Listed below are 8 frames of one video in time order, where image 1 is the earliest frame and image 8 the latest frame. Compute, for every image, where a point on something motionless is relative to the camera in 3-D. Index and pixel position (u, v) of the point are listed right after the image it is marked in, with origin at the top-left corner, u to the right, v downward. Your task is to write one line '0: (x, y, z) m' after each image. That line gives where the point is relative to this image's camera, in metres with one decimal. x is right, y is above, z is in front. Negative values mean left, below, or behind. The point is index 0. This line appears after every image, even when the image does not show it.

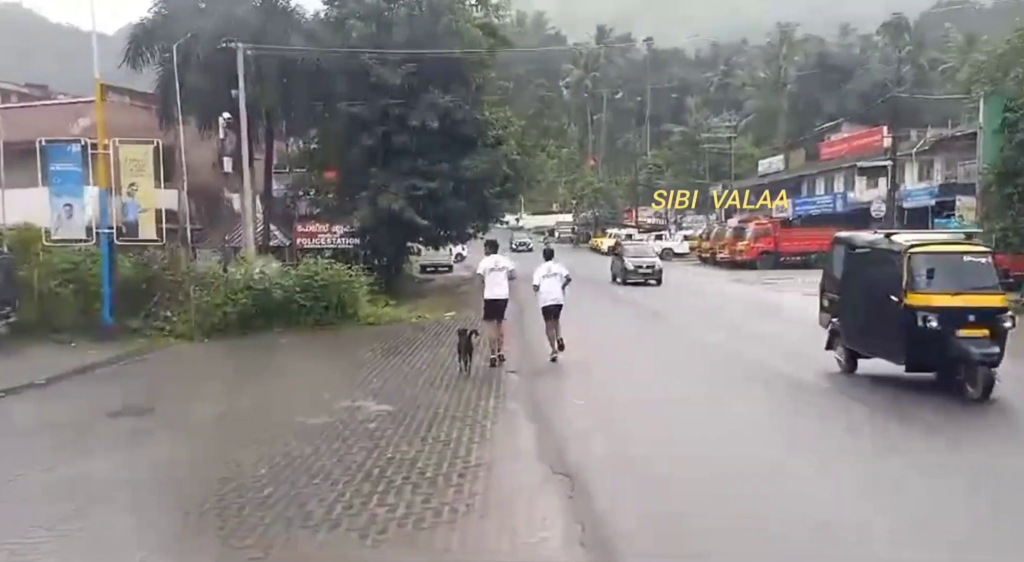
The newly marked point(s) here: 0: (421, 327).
0: (-1.9, -1.0, +18.6) m
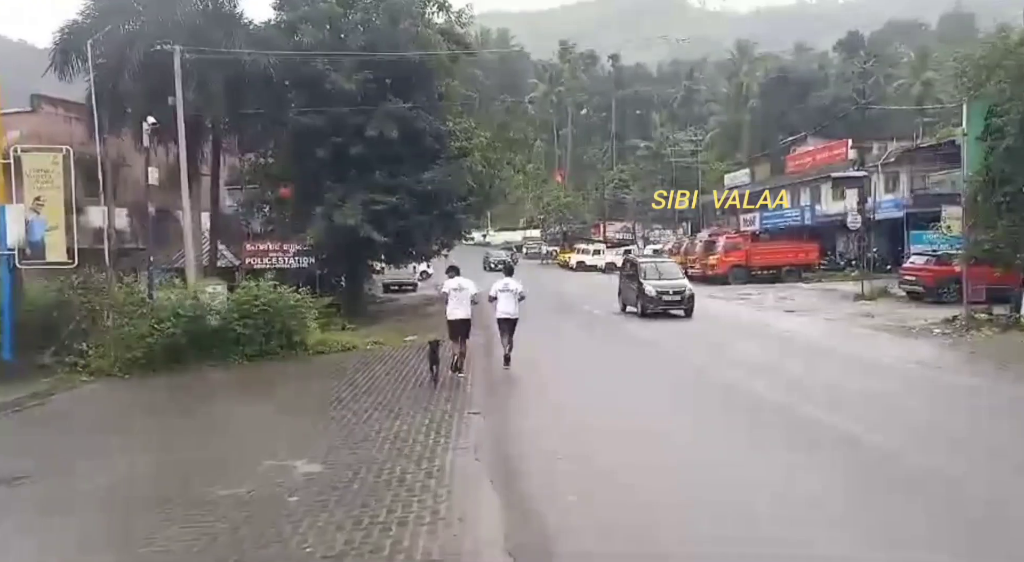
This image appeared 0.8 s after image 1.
0: (-2.6, -1.4, +16.9) m
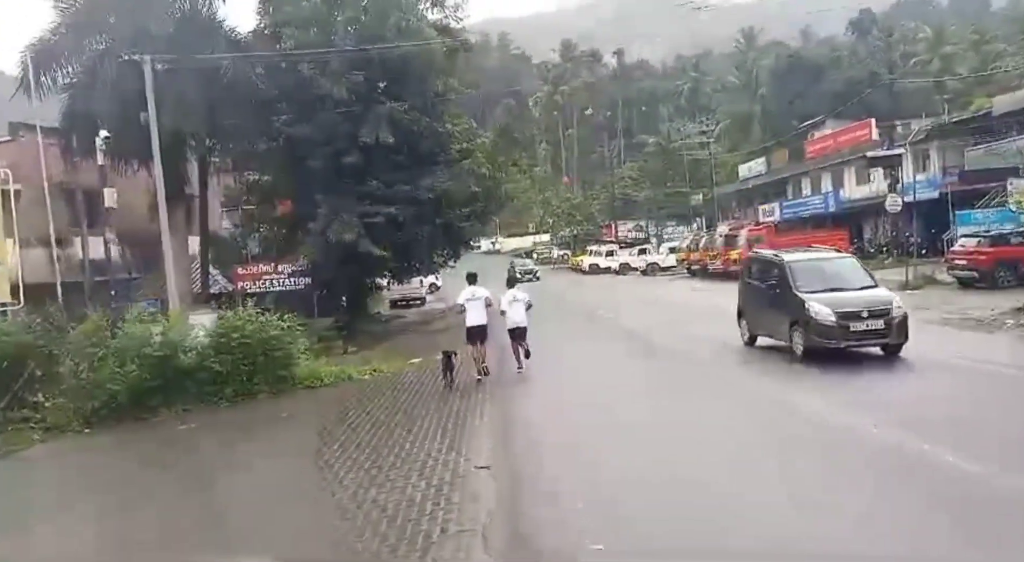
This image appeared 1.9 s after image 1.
0: (-2.3, -1.7, +15.1) m
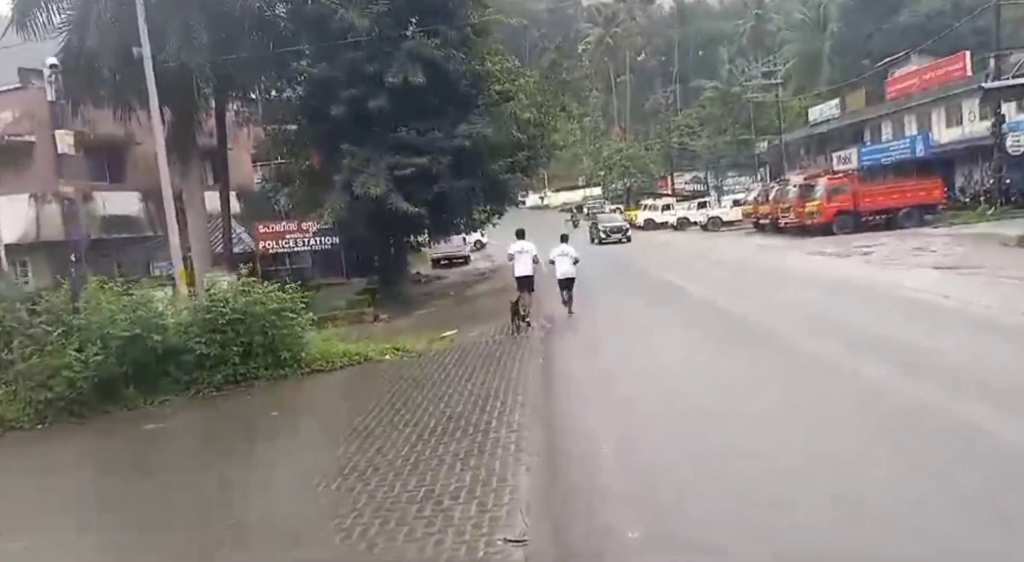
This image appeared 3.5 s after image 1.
0: (-1.6, -1.2, +12.6) m
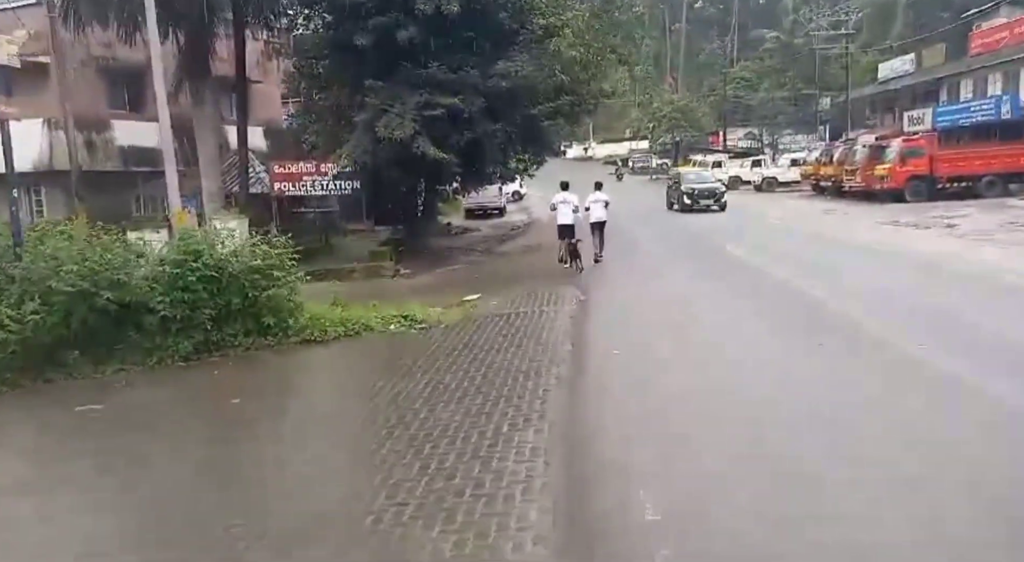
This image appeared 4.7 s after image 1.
0: (-1.3, -0.7, +10.7) m
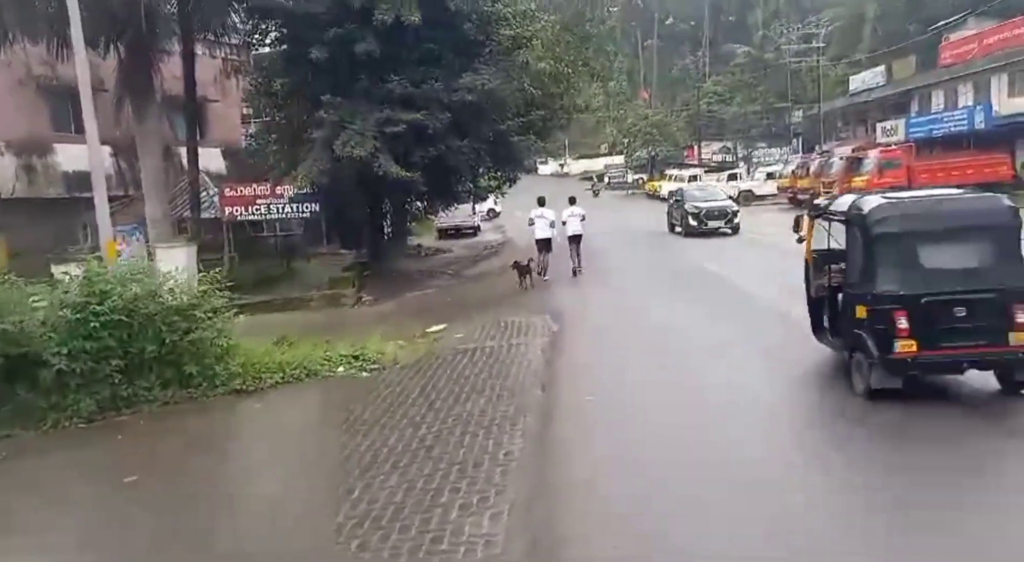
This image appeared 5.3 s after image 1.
0: (-1.7, -1.1, +9.4) m
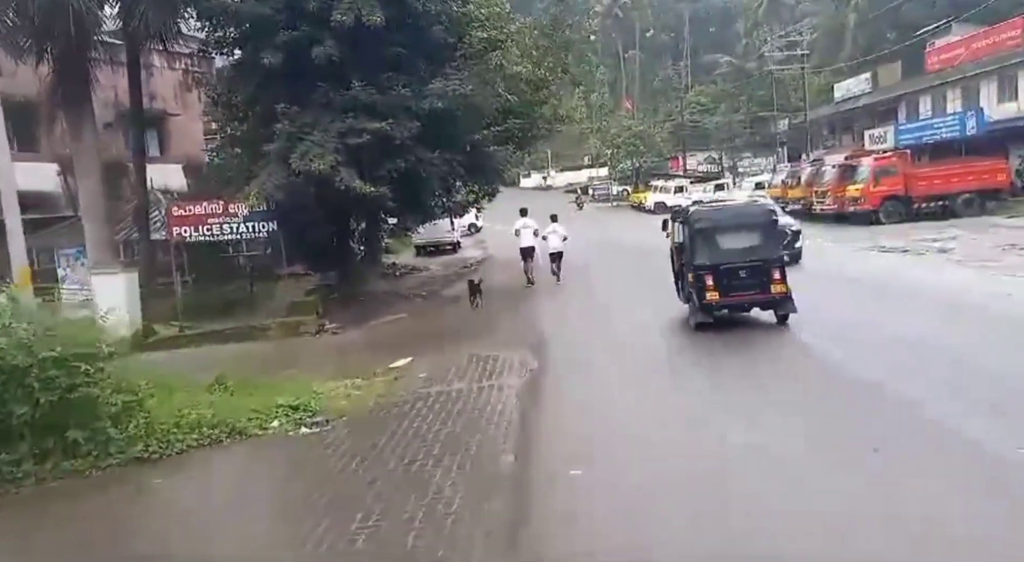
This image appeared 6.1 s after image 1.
0: (-1.9, -1.4, +7.8) m
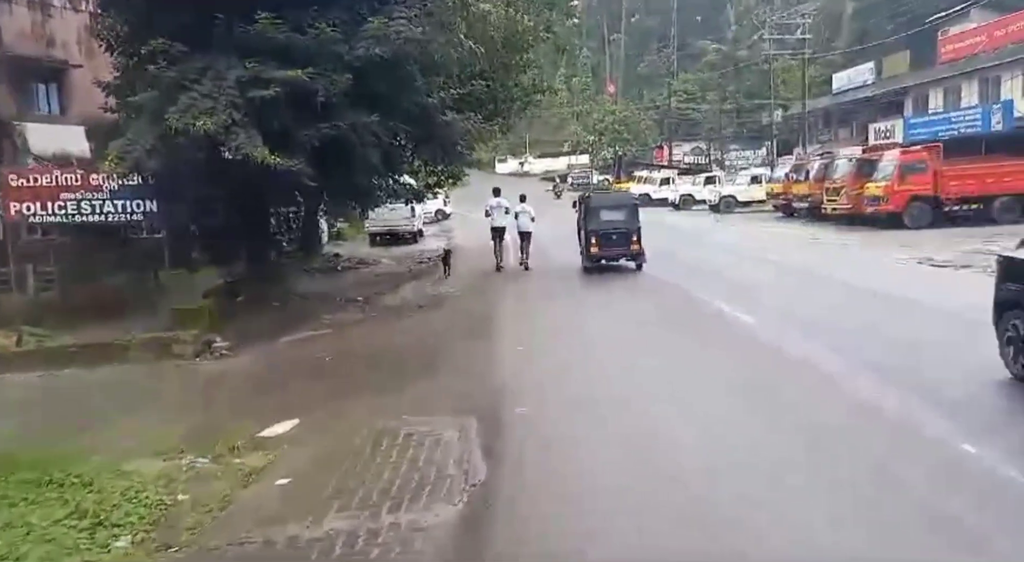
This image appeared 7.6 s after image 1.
0: (-2.3, -1.6, +3.5) m
